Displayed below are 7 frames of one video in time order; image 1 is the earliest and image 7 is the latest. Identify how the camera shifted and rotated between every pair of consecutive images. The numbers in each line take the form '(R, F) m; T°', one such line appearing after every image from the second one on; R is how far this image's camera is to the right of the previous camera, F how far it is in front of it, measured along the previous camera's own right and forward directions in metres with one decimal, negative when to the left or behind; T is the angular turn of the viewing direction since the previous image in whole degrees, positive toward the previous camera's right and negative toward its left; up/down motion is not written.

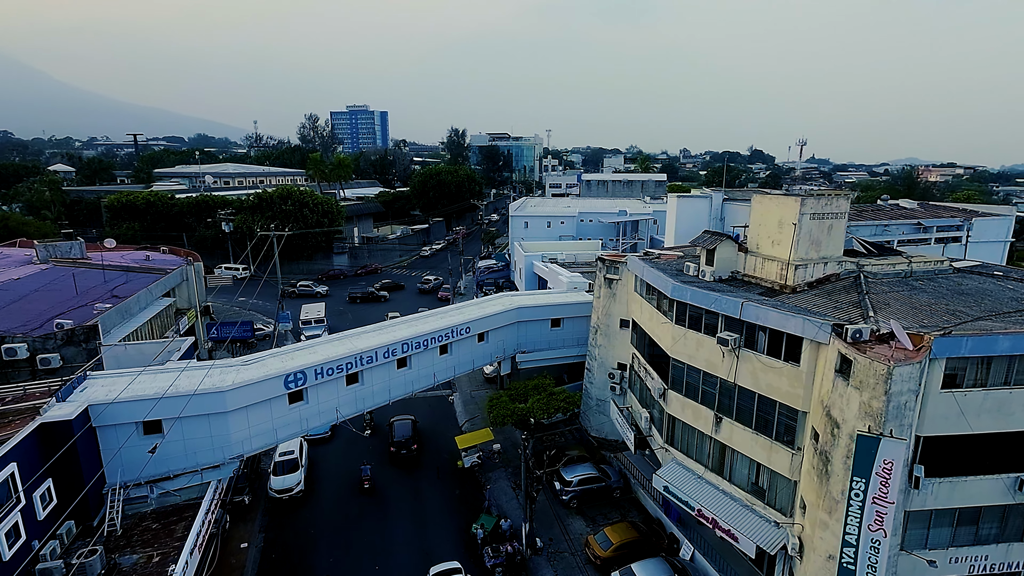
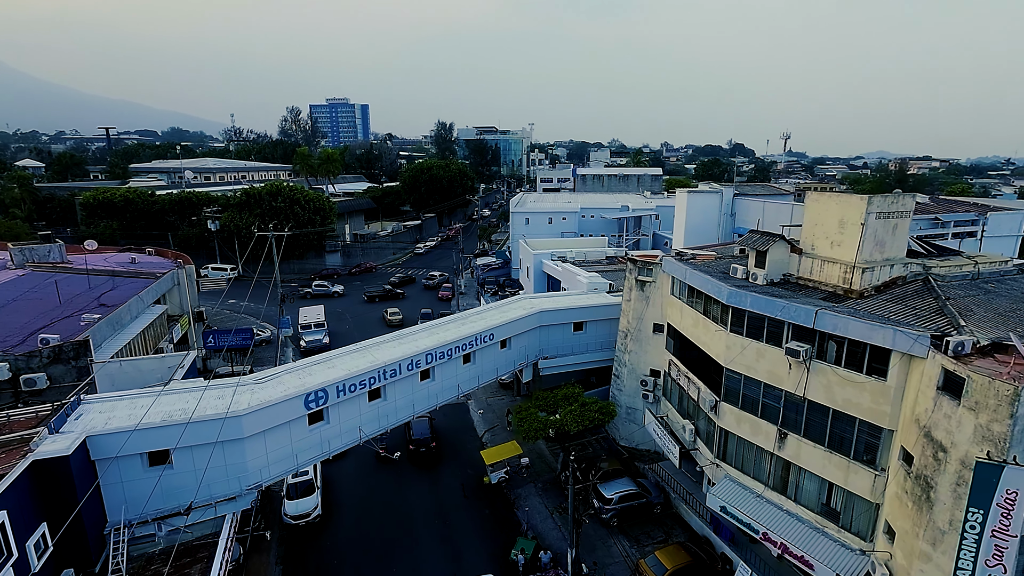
(-1.6, +1.2) m; +2°
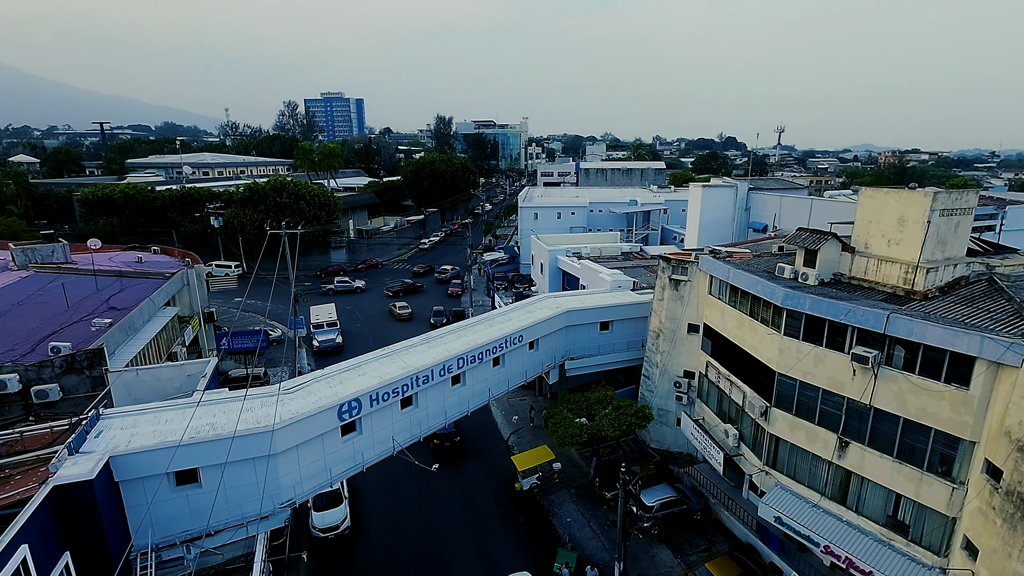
(-1.2, +0.6) m; 0°
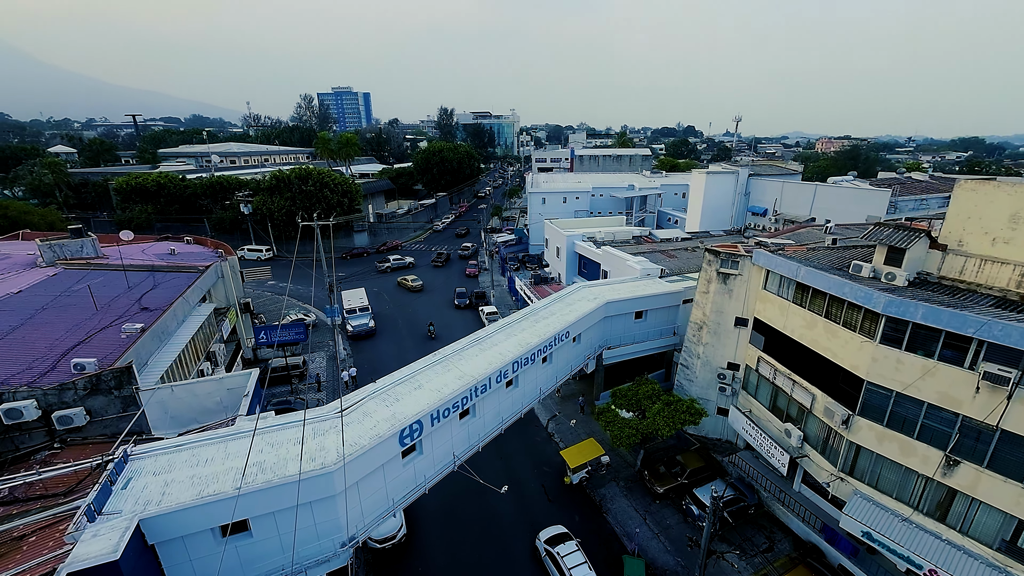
(-1.0, +0.8) m; -2°
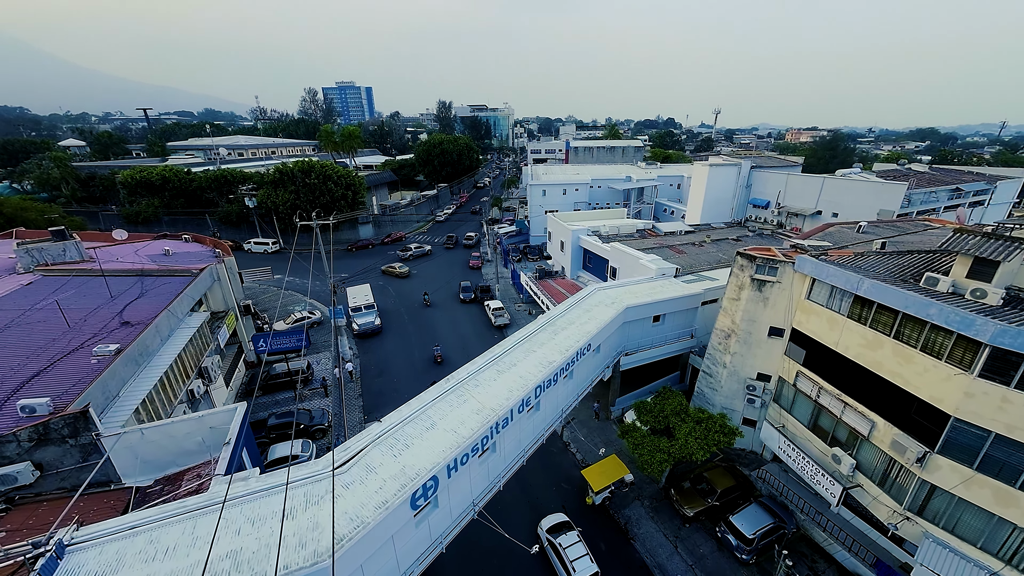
(-0.4, +1.3) m; -1°
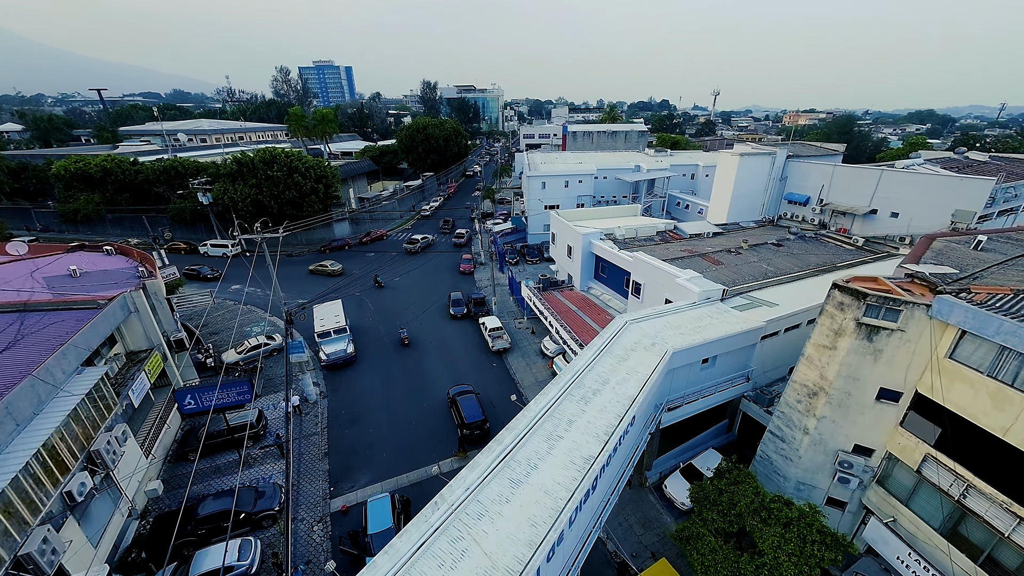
(-0.8, +6.1) m; +1°
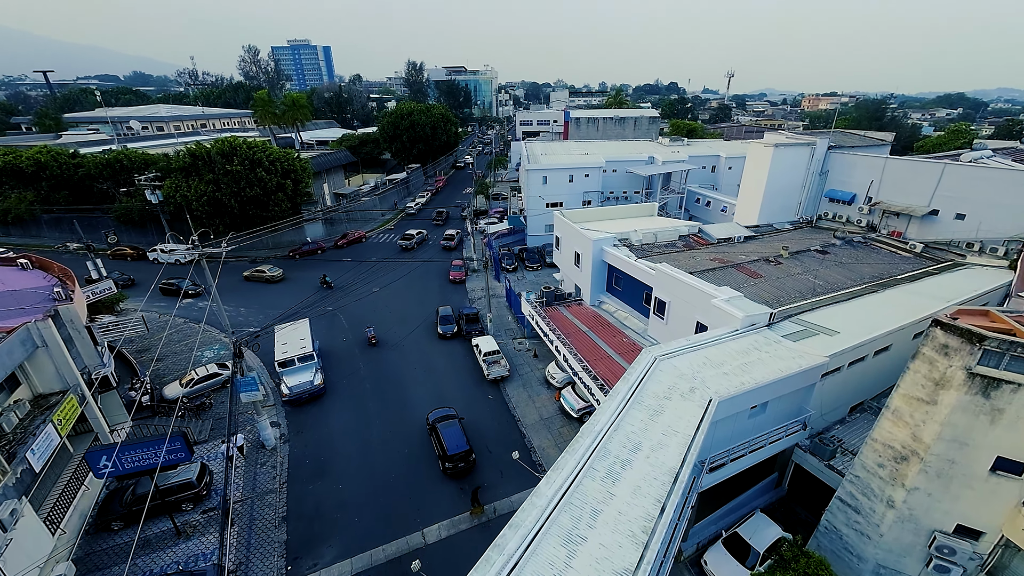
(-0.3, +4.5) m; +1°
